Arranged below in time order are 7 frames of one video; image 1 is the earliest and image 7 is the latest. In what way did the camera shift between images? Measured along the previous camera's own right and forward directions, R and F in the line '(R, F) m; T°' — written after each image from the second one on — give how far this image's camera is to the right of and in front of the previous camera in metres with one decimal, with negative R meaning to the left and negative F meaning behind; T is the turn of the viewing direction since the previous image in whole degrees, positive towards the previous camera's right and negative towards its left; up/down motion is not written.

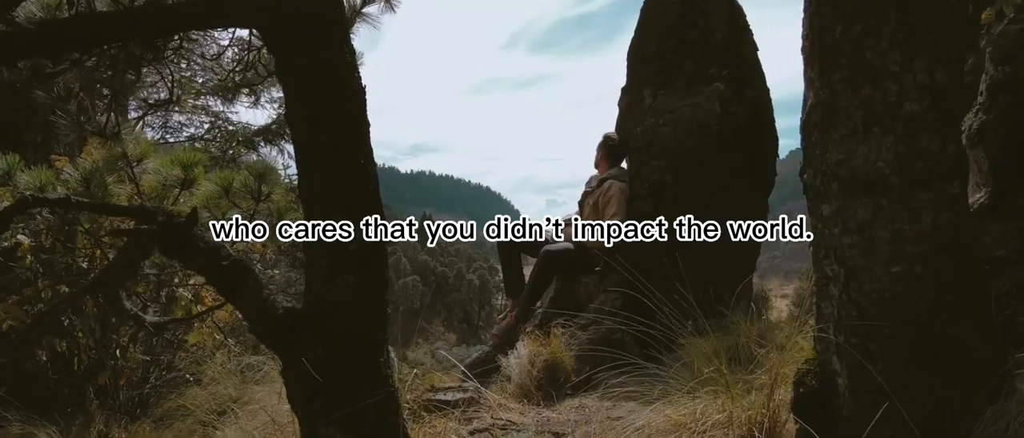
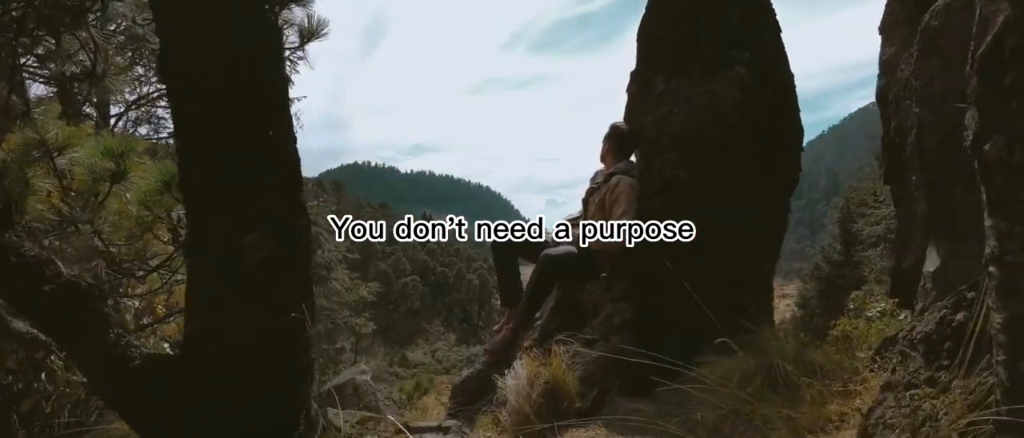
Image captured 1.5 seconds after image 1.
(0.0, +0.5) m; 0°
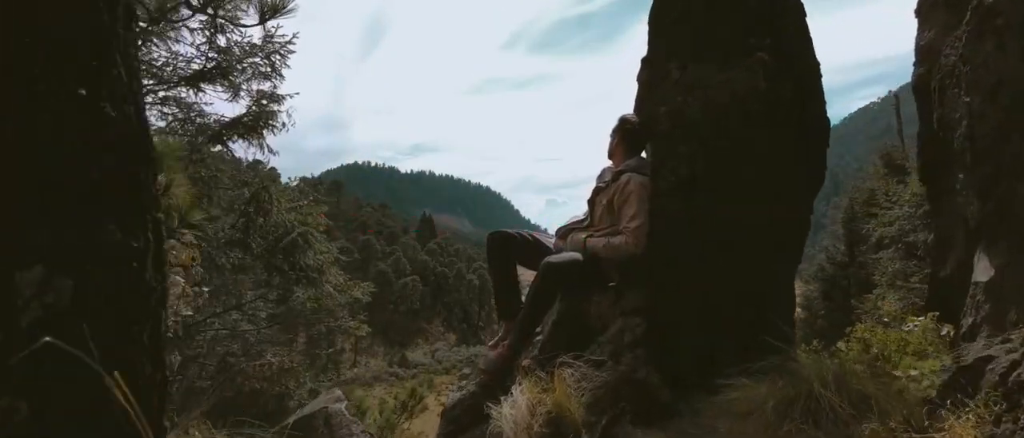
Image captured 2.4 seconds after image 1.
(0.0, +0.4) m; 0°
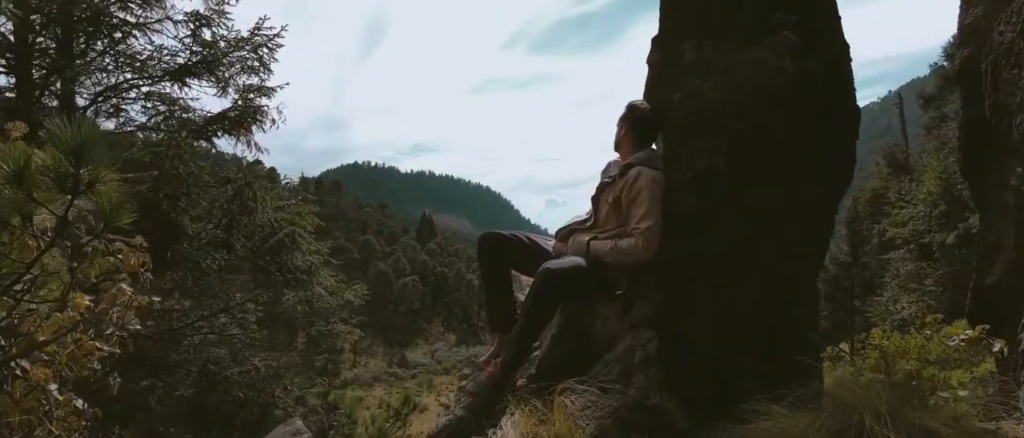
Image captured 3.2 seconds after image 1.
(0.0, +0.5) m; 0°
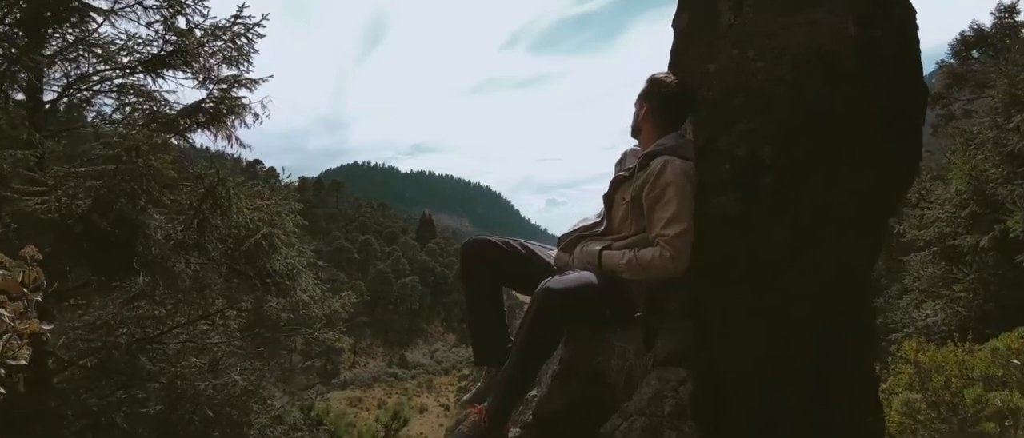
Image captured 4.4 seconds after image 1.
(0.0, +0.7) m; 0°
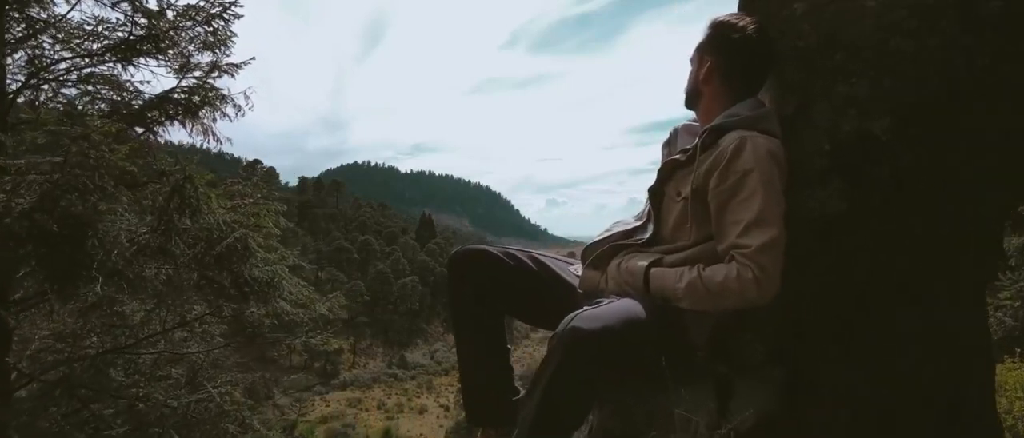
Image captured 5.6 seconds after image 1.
(0.0, +0.8) m; 0°
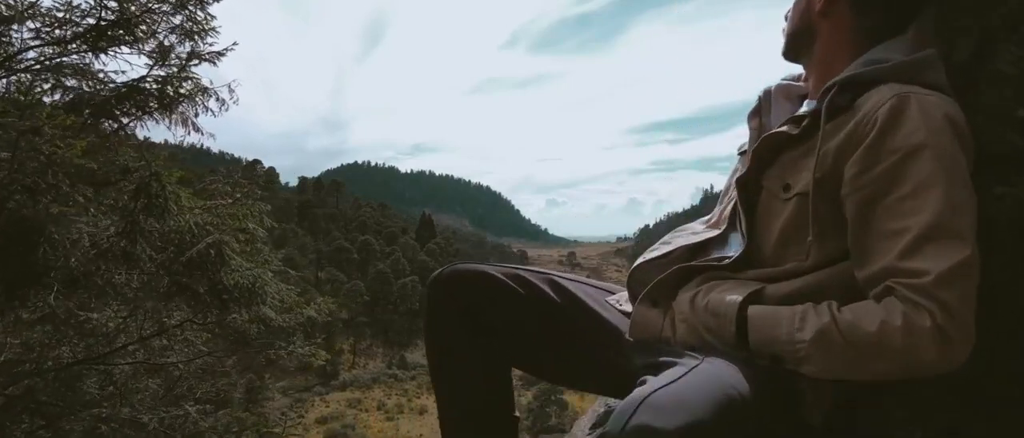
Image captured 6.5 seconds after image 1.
(0.0, +0.7) m; 0°
